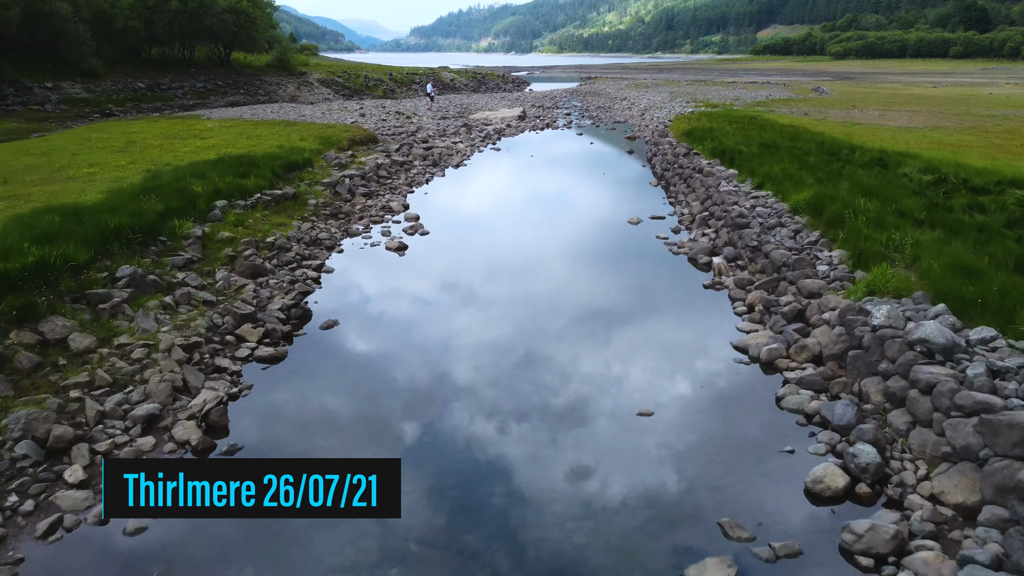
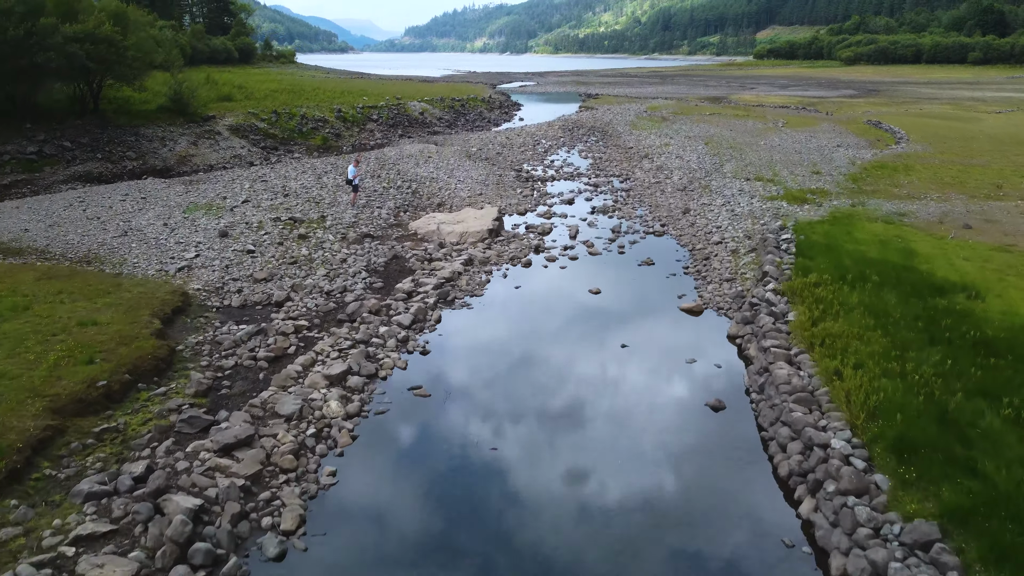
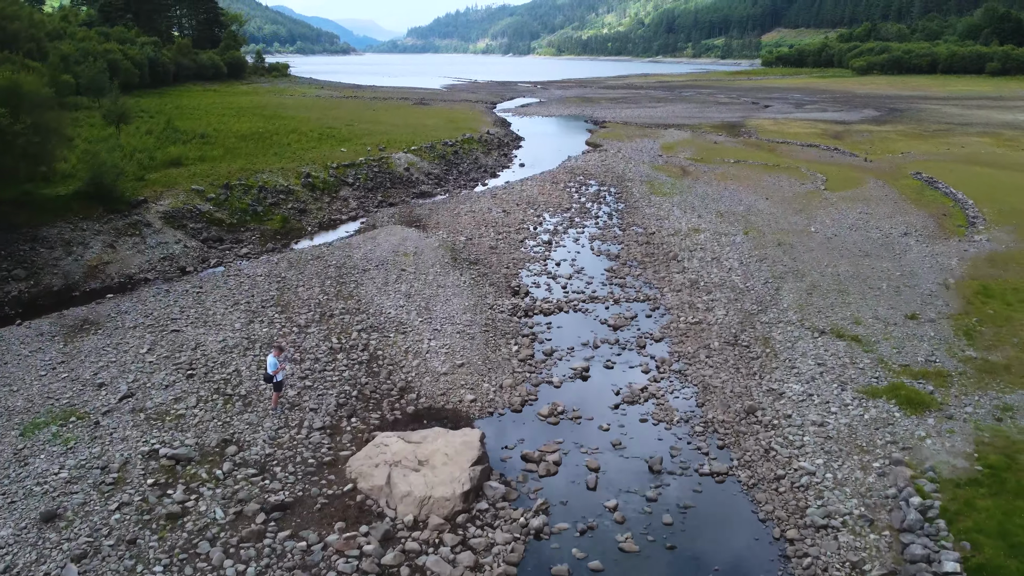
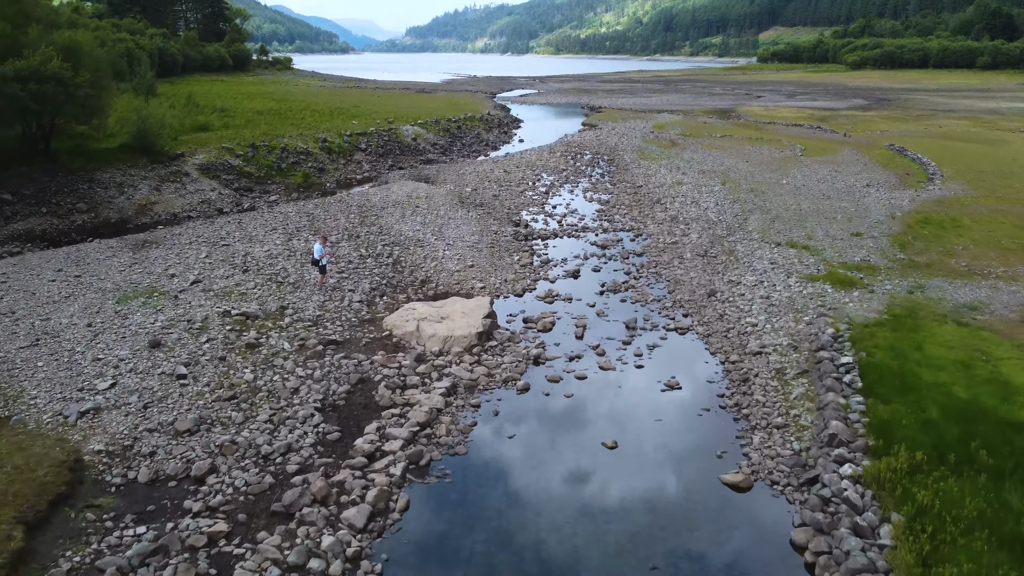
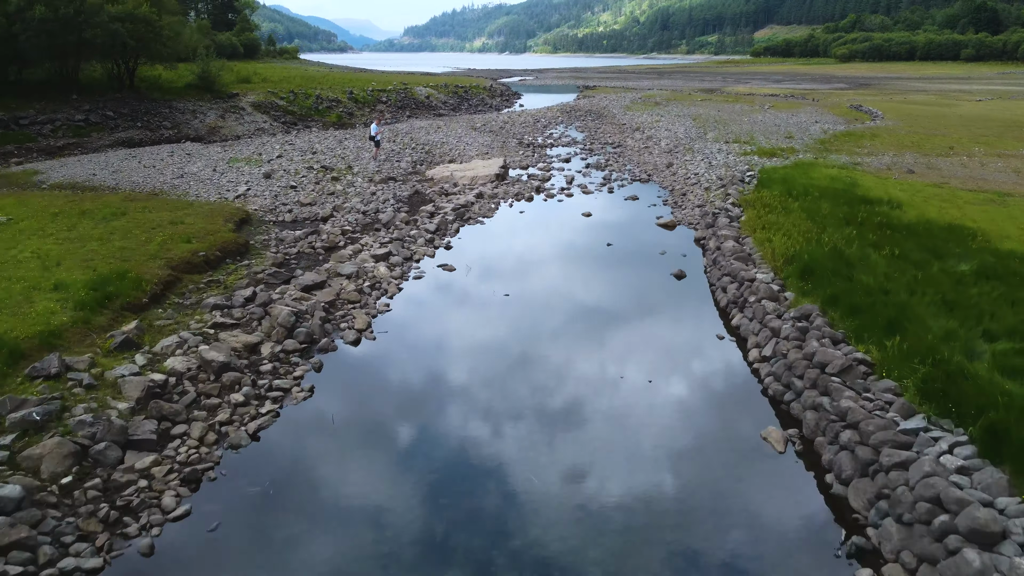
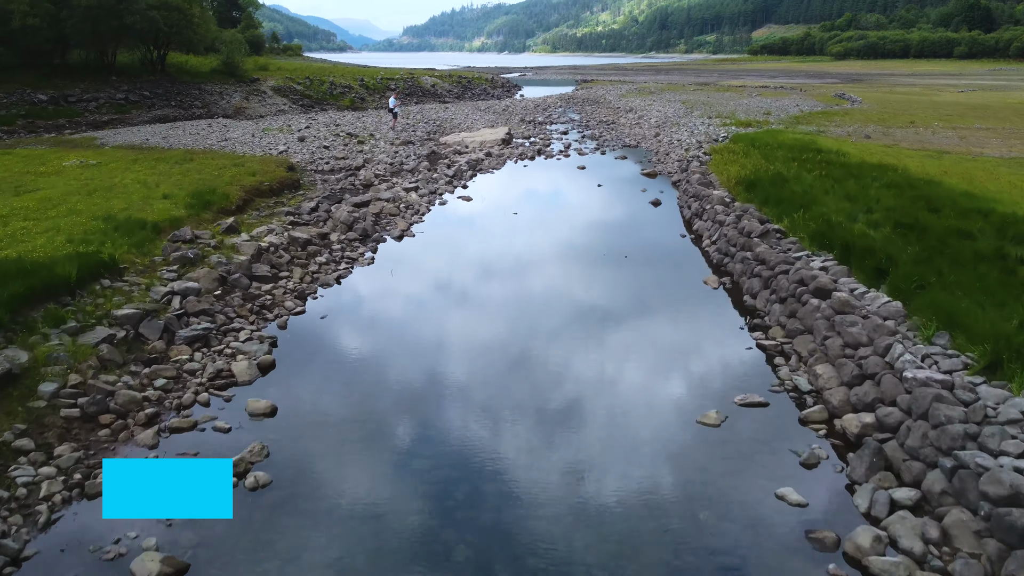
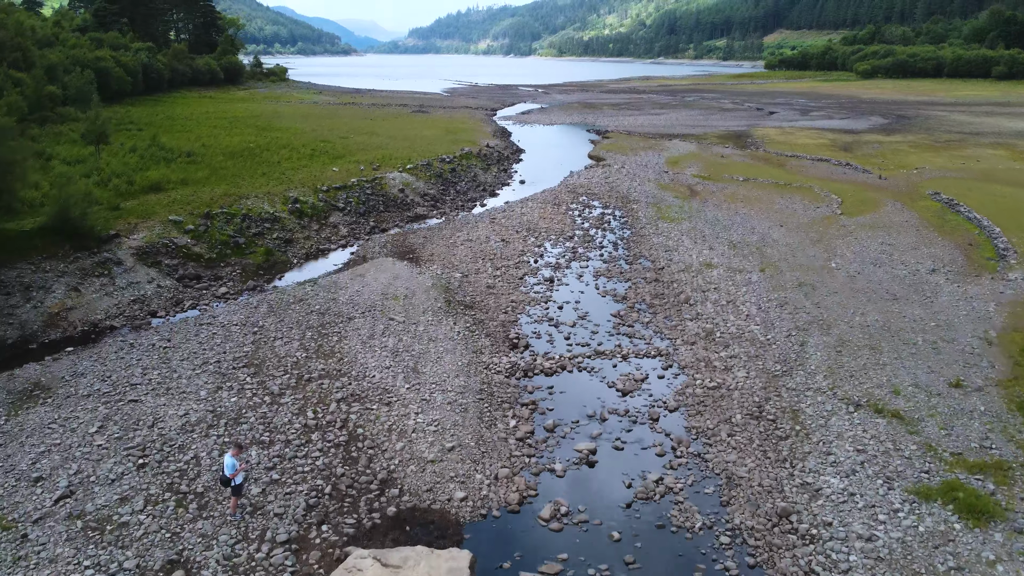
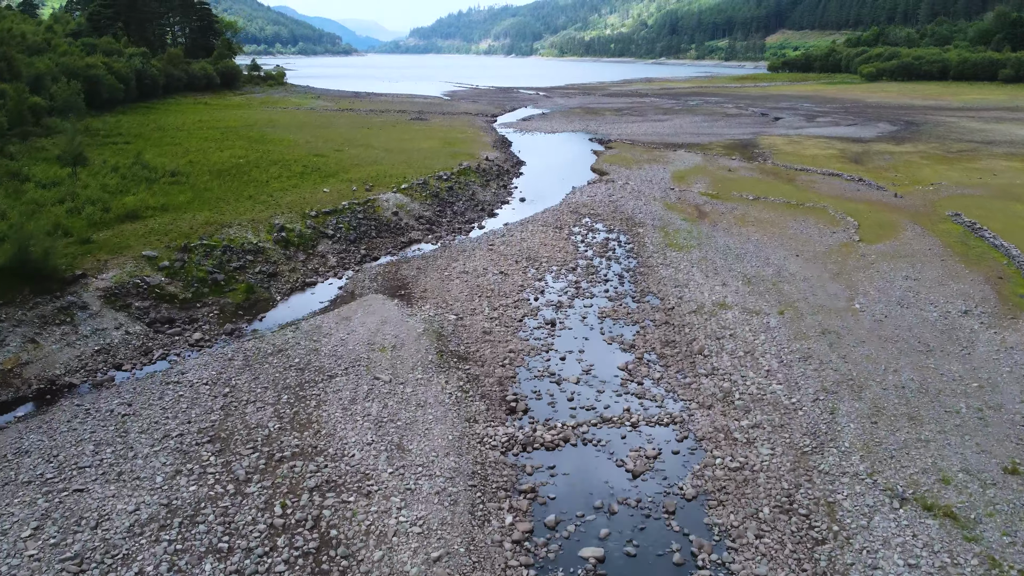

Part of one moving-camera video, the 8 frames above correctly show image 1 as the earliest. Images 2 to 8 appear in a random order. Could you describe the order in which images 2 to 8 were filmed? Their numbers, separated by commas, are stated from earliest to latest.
6, 5, 2, 4, 3, 7, 8
